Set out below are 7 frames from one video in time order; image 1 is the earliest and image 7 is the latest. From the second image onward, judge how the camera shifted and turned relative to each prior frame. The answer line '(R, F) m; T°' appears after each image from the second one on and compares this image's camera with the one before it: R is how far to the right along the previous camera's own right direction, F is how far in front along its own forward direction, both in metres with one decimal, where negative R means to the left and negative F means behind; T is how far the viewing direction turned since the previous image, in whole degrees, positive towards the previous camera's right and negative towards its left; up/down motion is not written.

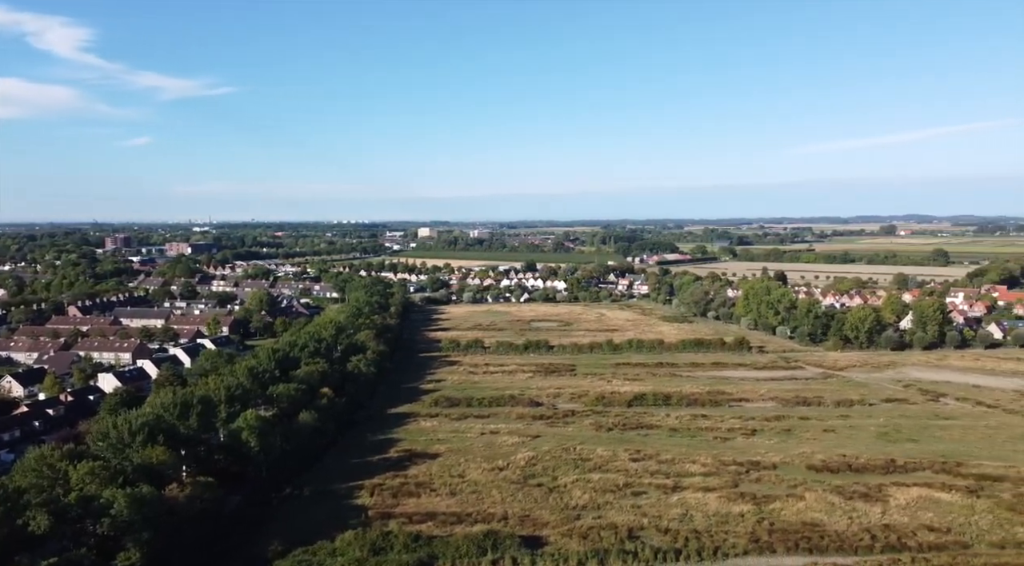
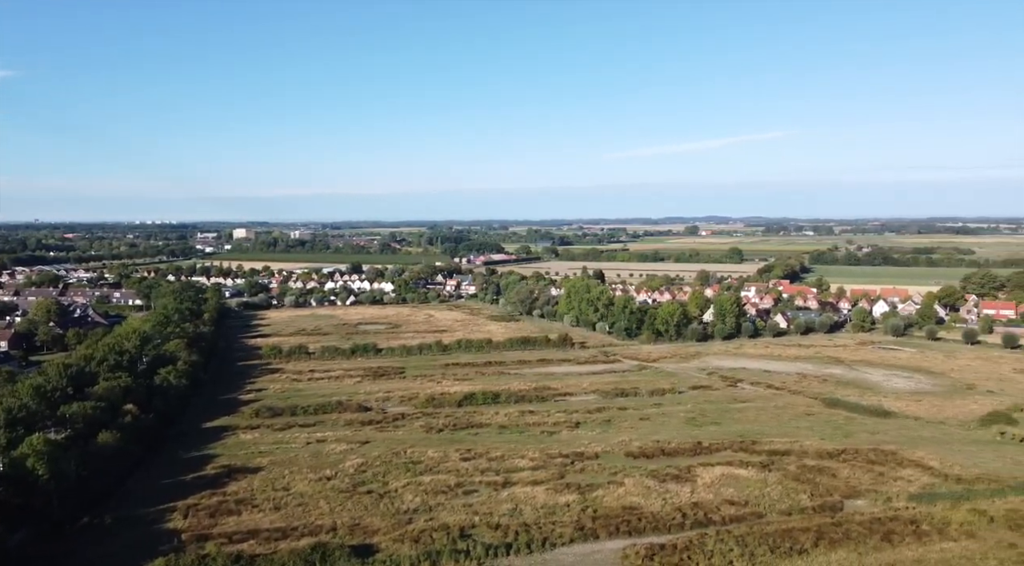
(+0.1, -0.6) m; +12°
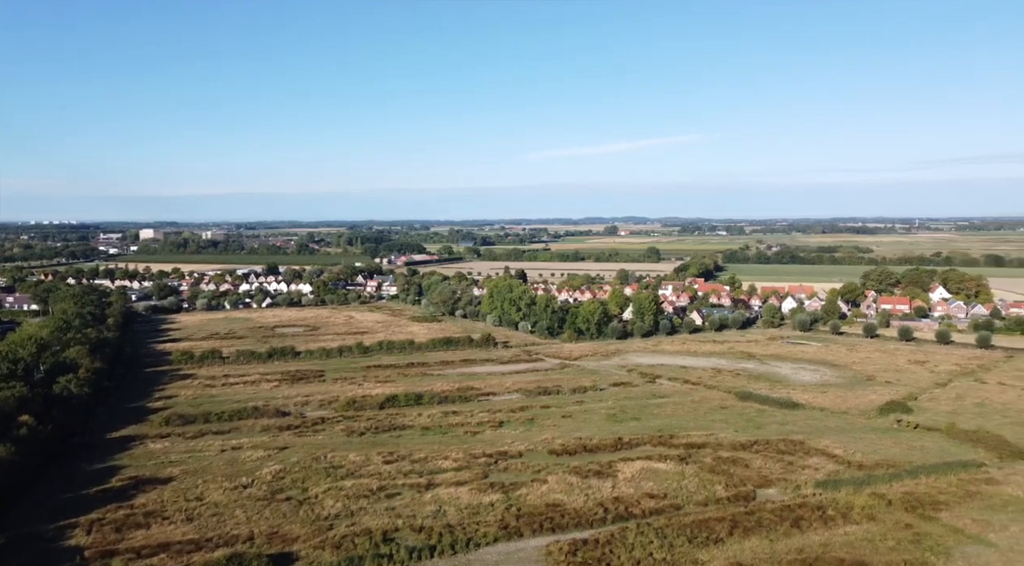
(0.0, -0.2) m; +5°
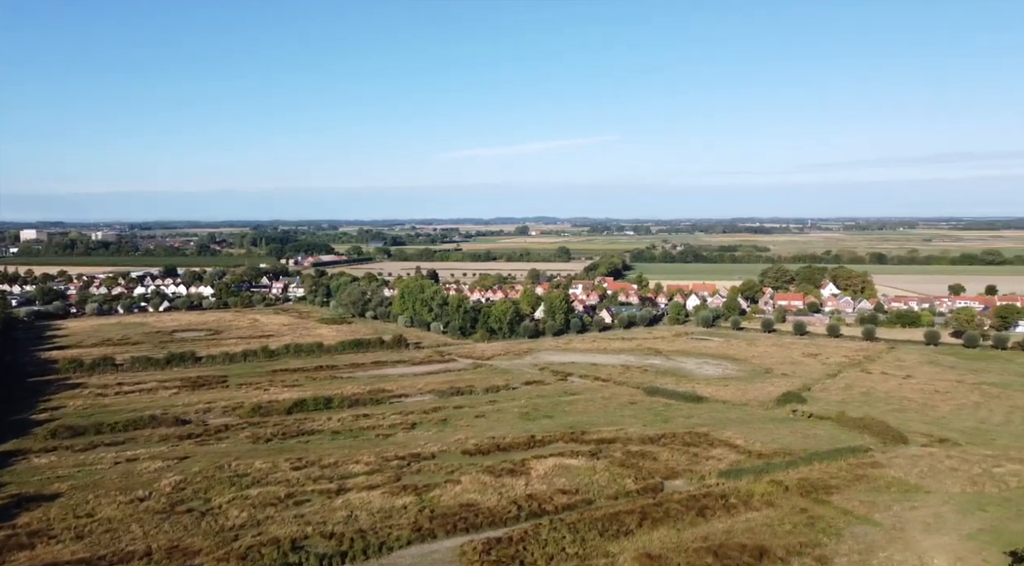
(0.0, -0.2) m; +6°
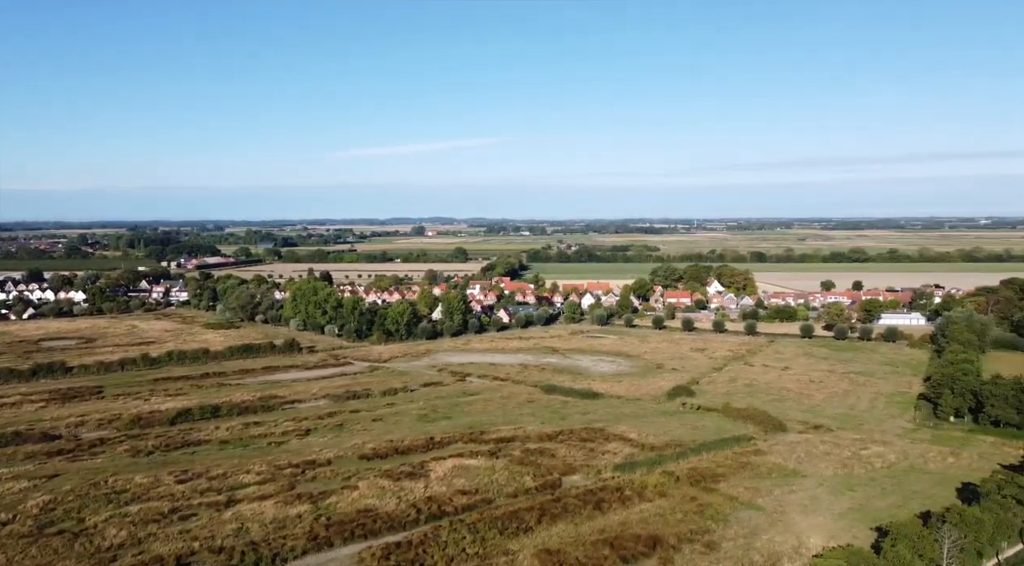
(+0.1, +0.2) m; +7°
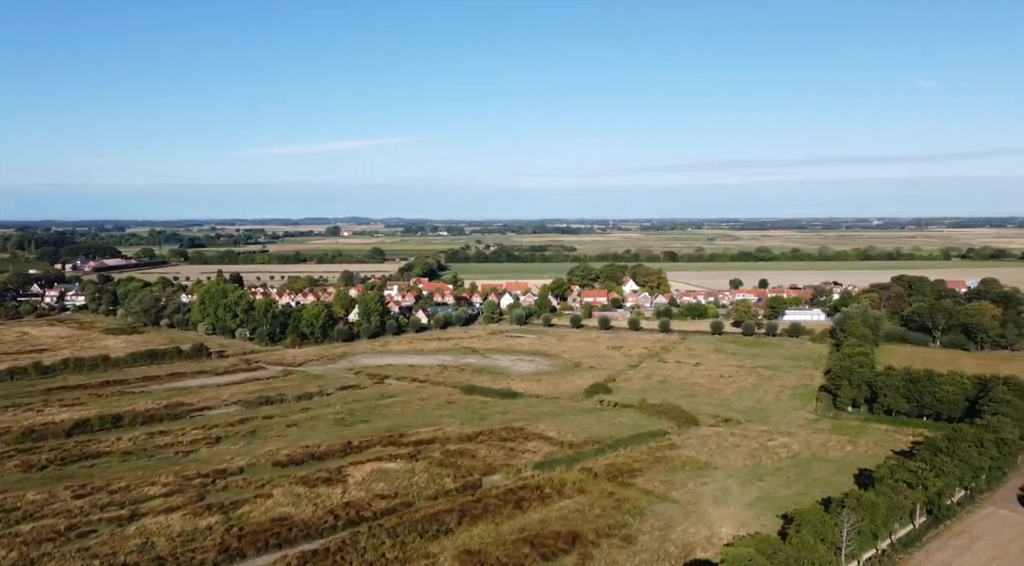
(0.0, +0.3) m; +6°
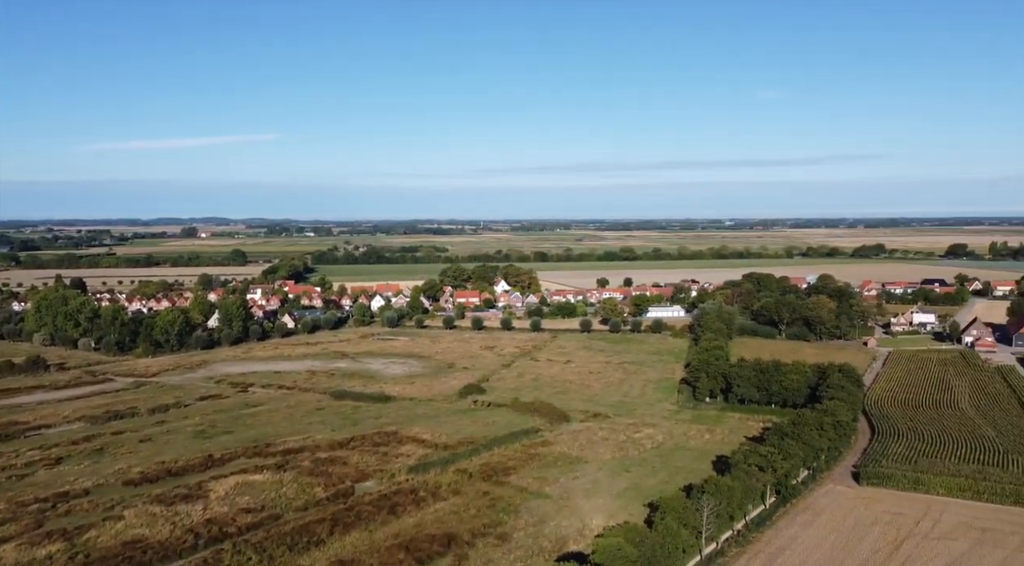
(+0.1, +0.5) m; +9°
